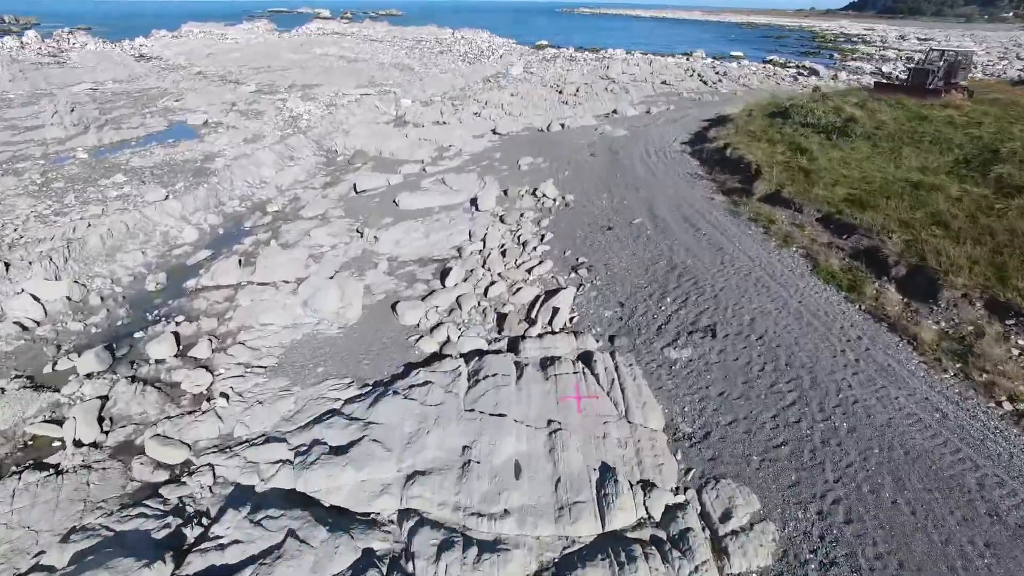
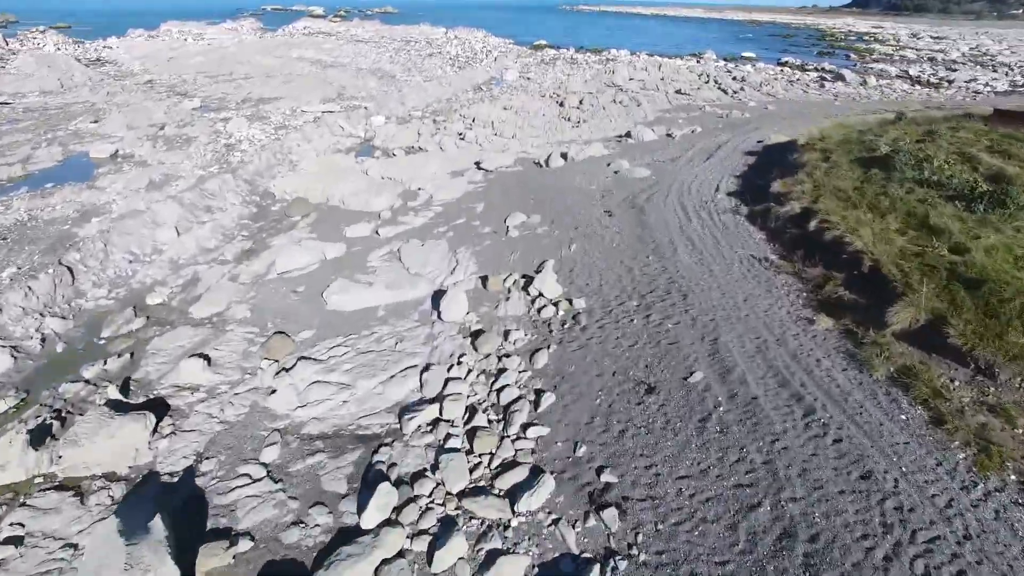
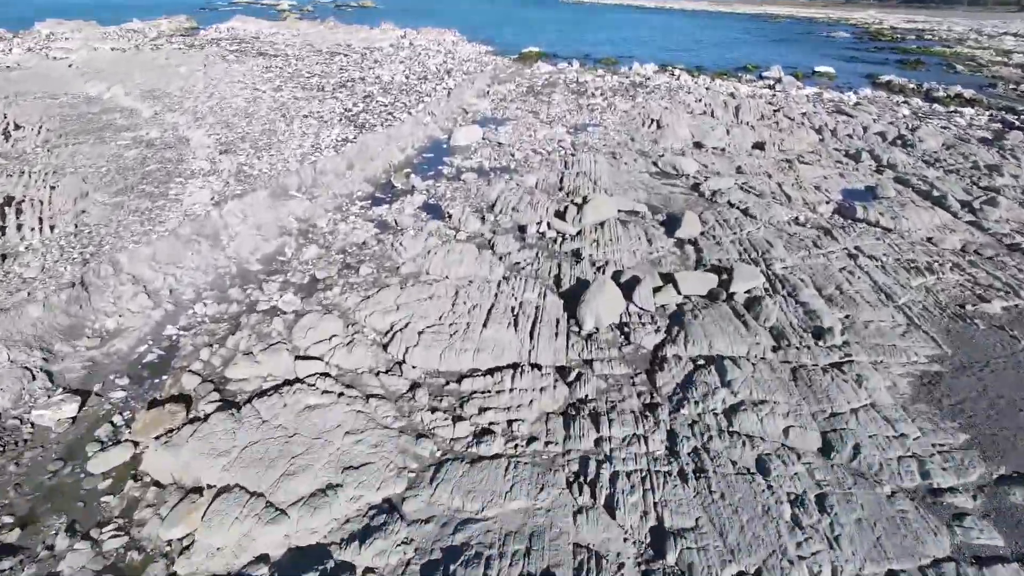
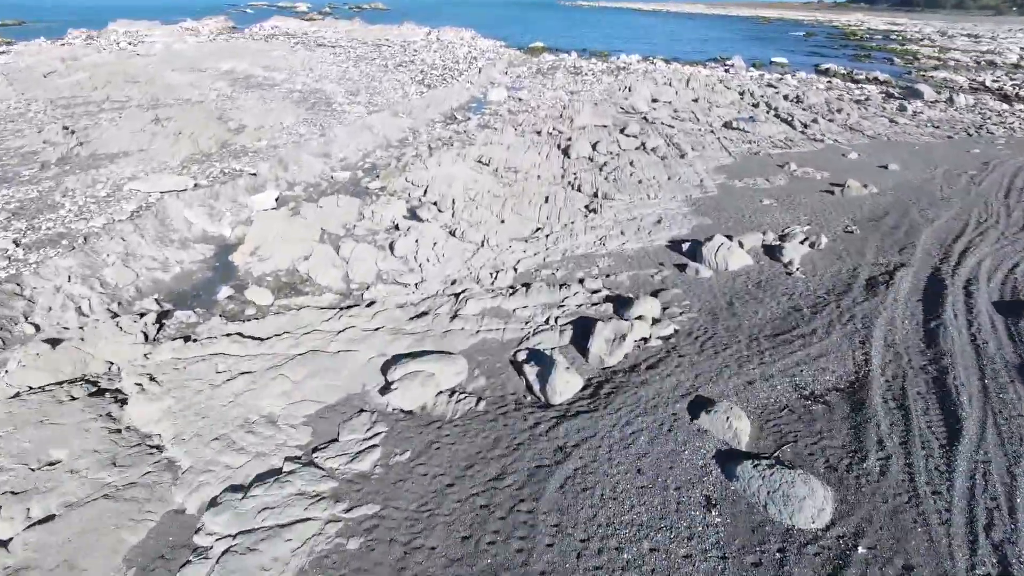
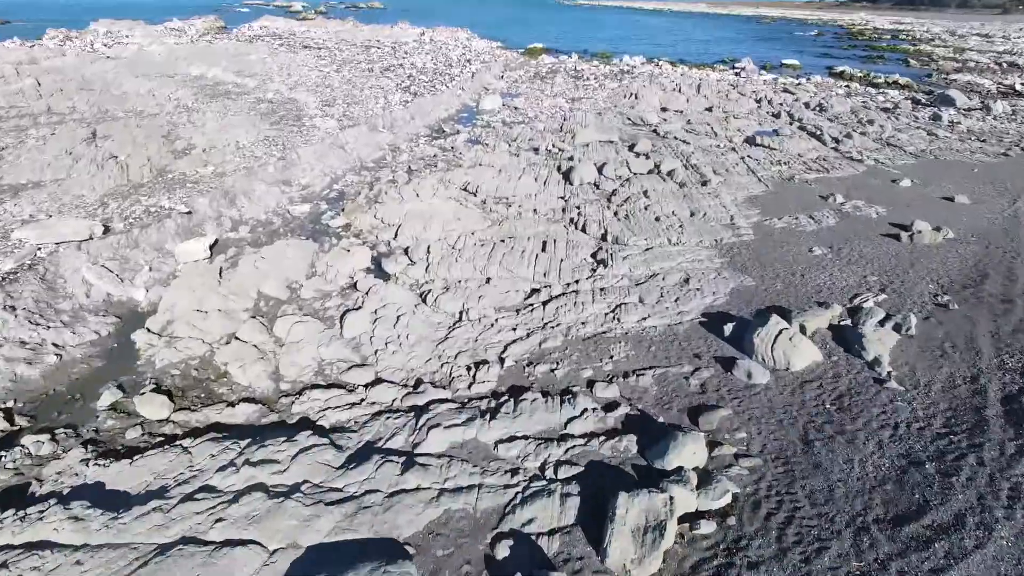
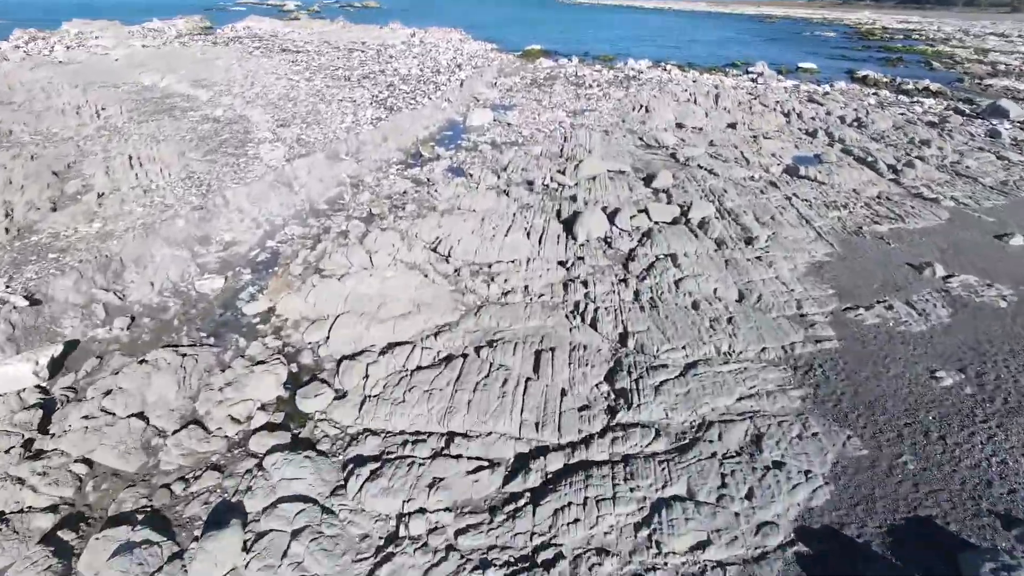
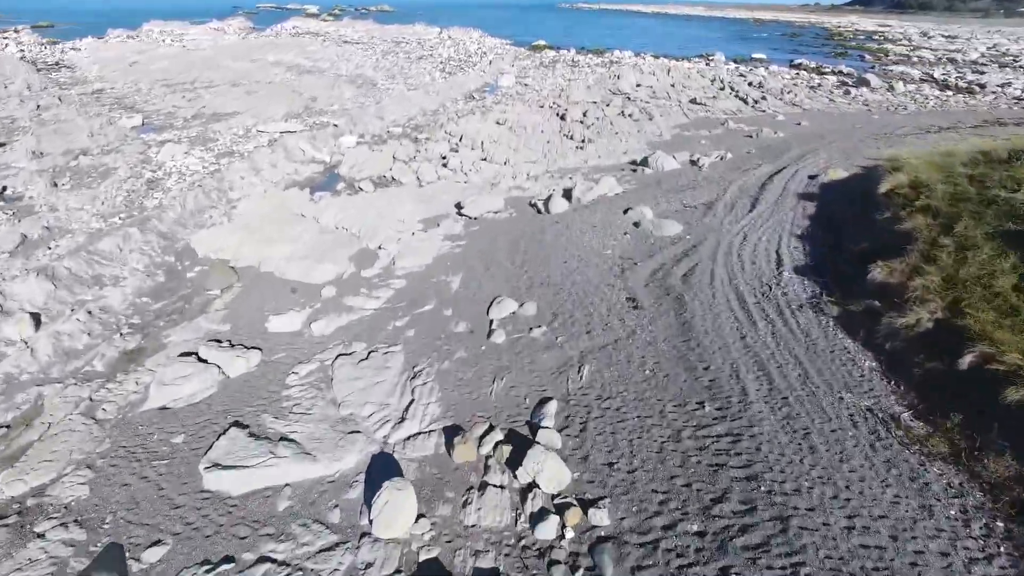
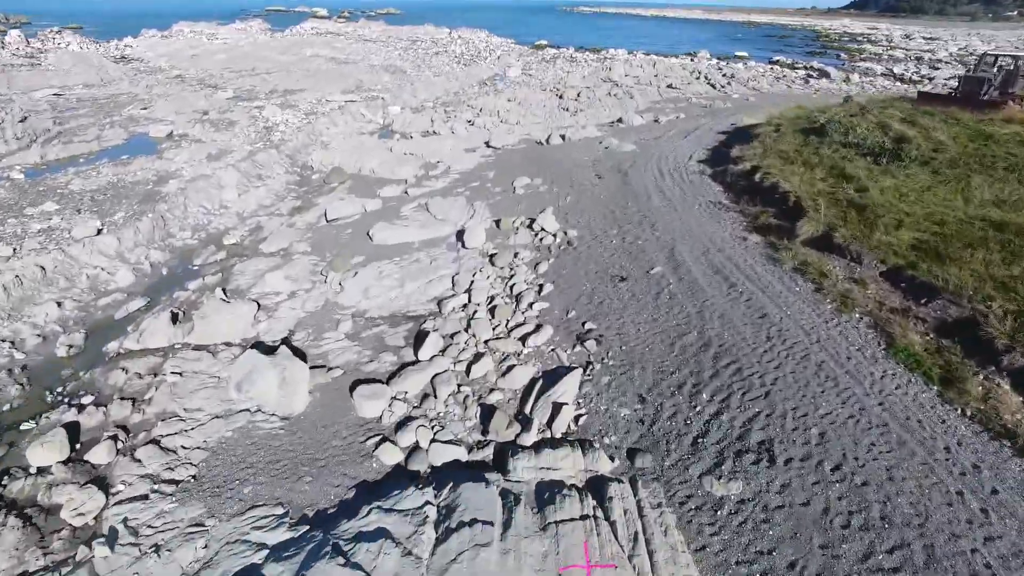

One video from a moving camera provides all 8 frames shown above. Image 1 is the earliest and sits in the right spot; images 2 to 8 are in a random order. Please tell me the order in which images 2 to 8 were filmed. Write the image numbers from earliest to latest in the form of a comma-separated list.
8, 2, 7, 4, 5, 6, 3
